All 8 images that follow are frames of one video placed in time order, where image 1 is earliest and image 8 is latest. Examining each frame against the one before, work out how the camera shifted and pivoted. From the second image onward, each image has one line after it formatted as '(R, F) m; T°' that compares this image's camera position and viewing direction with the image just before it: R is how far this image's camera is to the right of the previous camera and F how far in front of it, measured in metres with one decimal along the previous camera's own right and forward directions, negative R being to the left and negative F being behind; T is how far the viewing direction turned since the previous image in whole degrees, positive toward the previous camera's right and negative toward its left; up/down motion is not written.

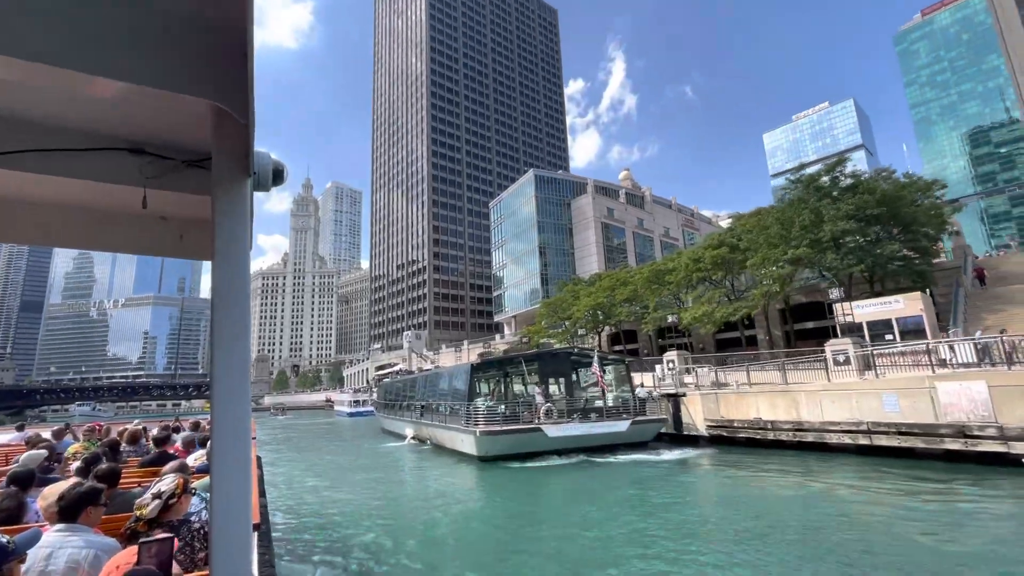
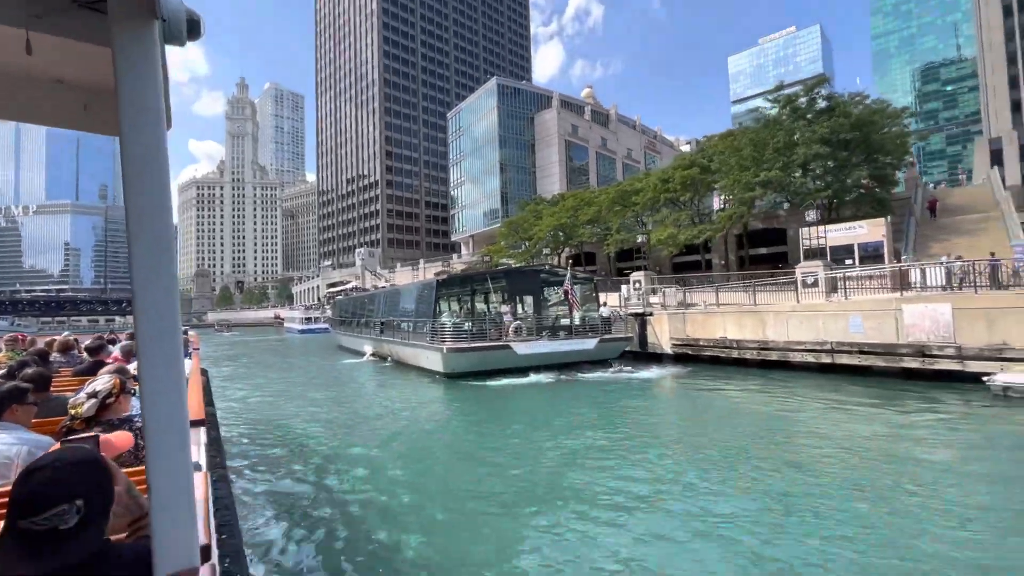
(-0.6, +1.2) m; +6°
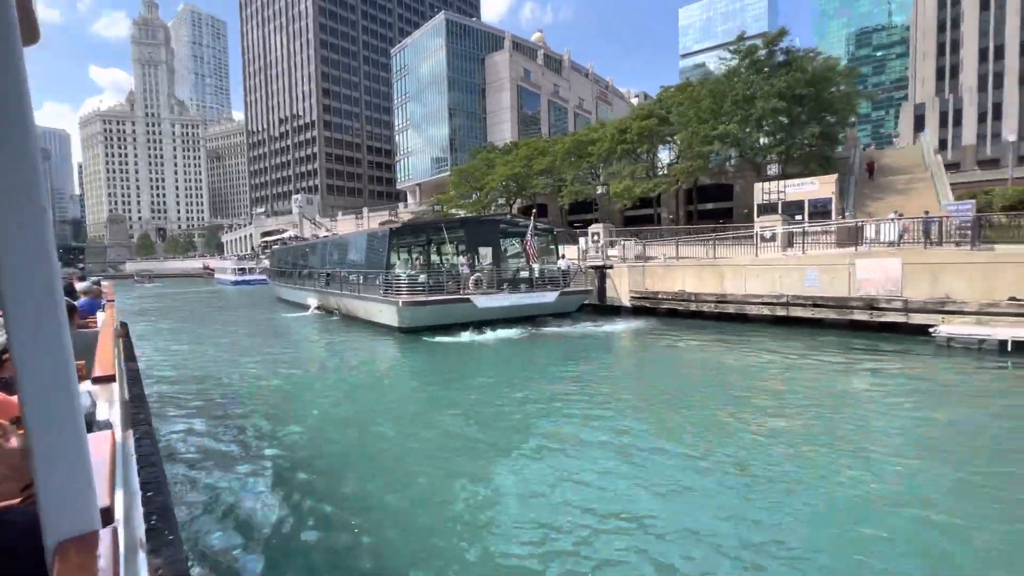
(-0.5, +0.9) m; +7°
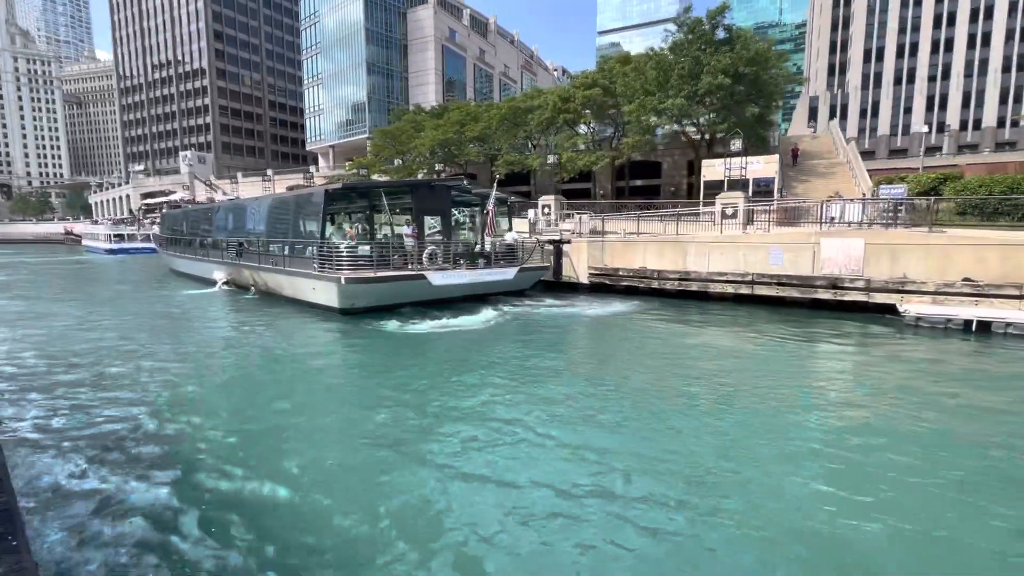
(-1.4, +1.8) m; +10°
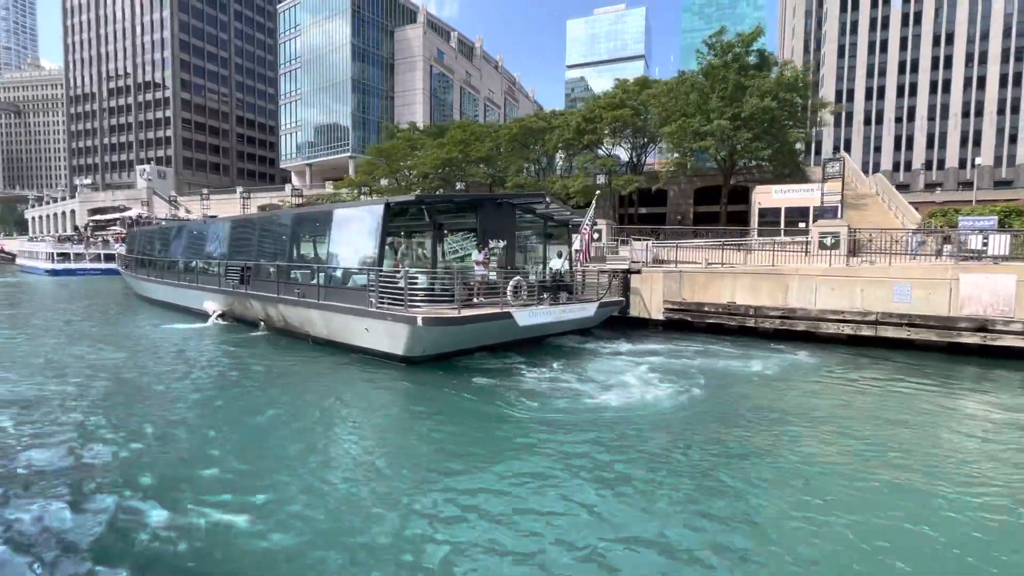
(-3.5, +3.0) m; +5°
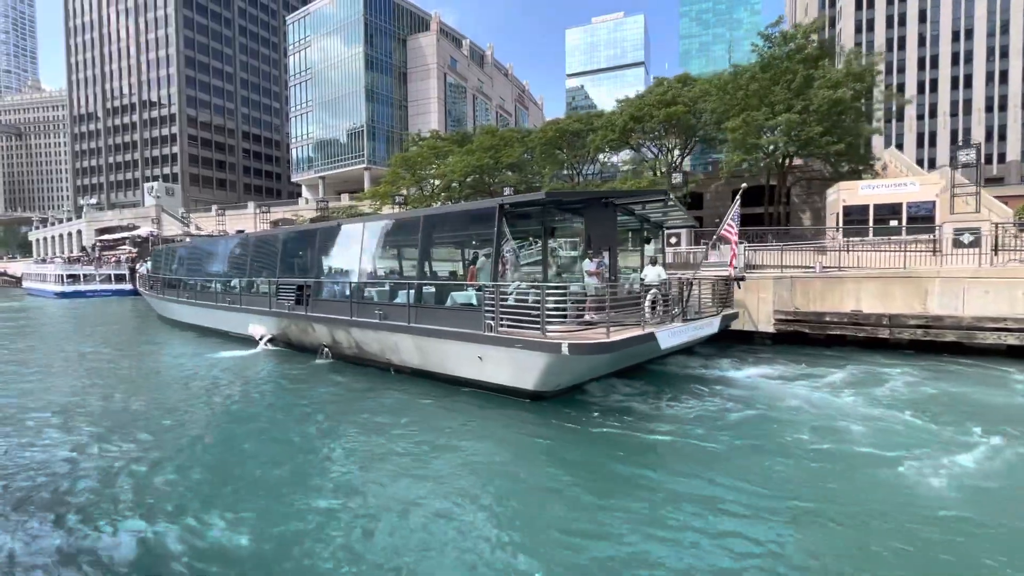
(-2.7, +1.9) m; 0°
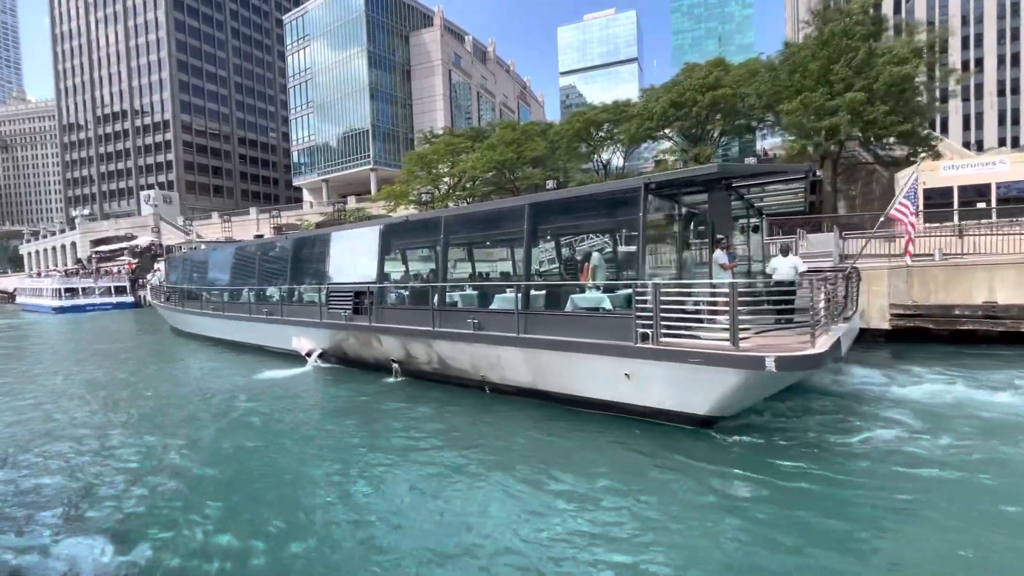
(-2.4, +1.8) m; +1°
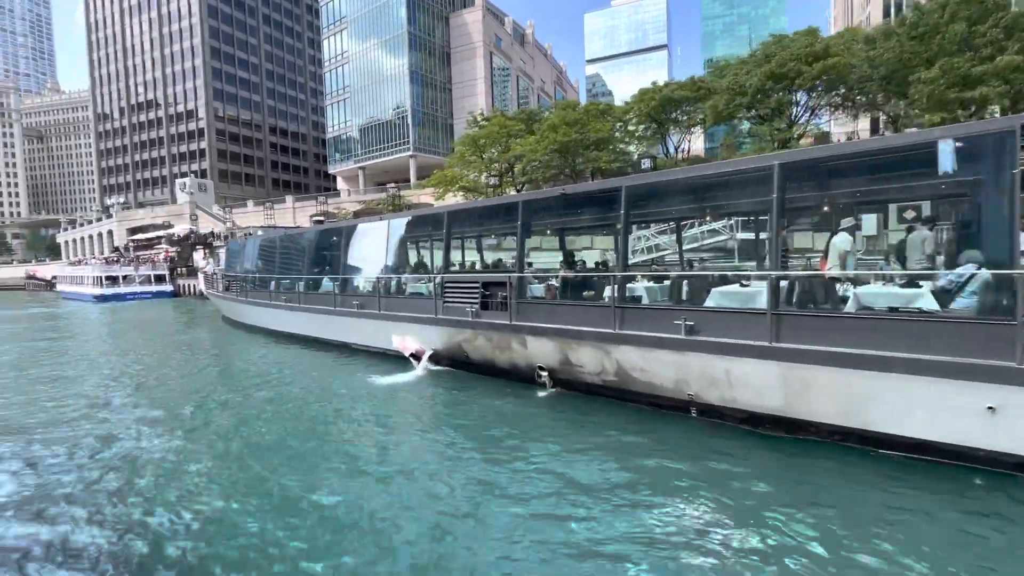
(-3.0, +2.2) m; -2°
